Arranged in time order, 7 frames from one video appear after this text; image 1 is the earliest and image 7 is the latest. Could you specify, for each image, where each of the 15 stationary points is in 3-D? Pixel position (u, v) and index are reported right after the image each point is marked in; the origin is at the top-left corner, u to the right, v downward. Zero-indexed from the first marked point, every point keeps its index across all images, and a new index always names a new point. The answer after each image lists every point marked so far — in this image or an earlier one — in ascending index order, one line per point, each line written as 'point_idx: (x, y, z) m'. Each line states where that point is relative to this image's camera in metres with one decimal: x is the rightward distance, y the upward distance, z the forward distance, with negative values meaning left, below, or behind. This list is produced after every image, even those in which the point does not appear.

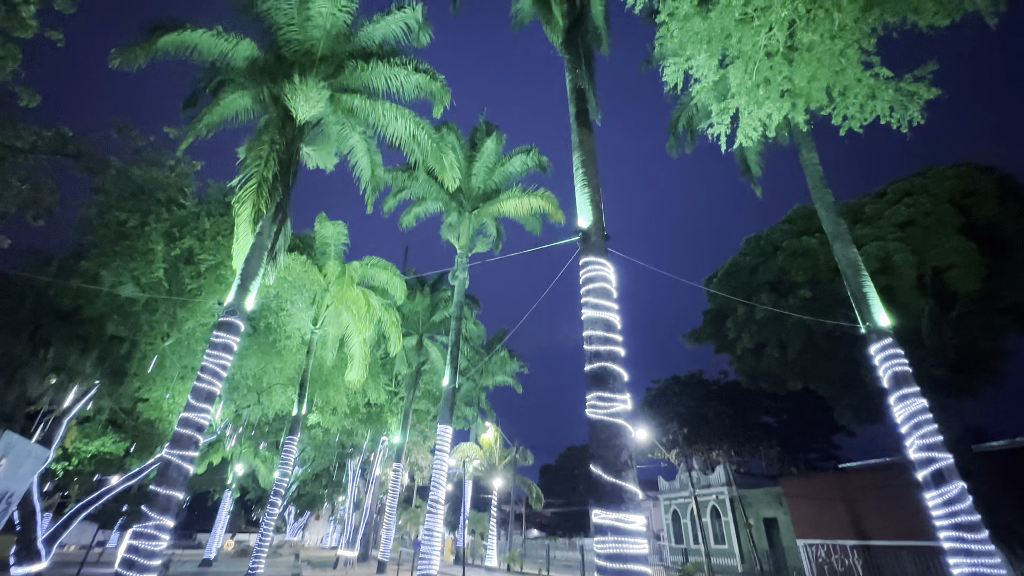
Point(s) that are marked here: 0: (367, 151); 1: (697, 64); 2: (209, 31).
0: (-5.4, +4.9, +17.0) m
1: (+4.6, +5.5, +11.9) m
2: (-8.9, +7.4, +13.4) m
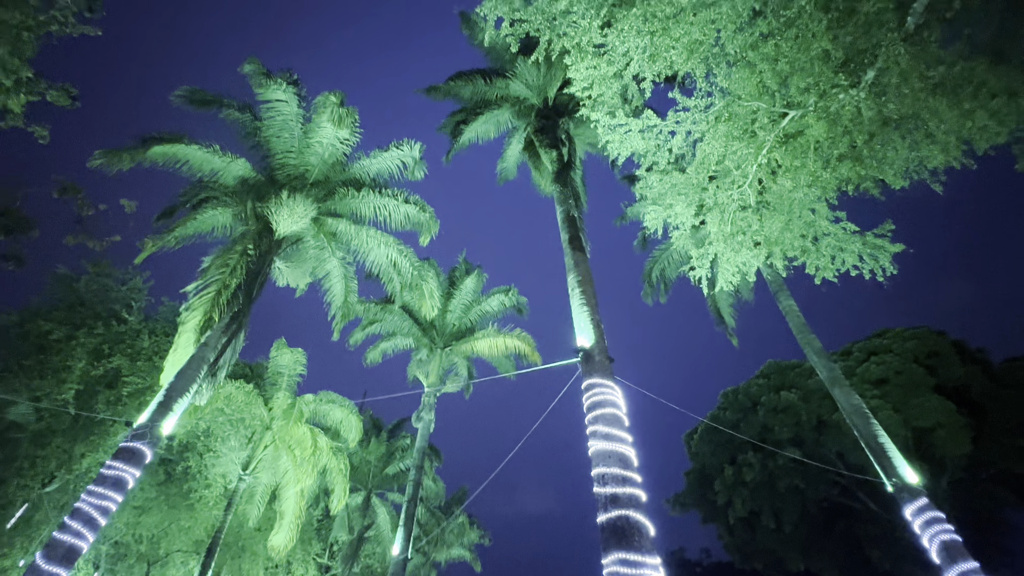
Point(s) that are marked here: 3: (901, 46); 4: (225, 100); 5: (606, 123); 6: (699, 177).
0: (-5.9, +0.4, +16.1) m
1: (+4.5, +2.0, +12.2) m
2: (-9.1, +4.2, +13.3) m
3: (+7.8, +4.8, +9.0) m
4: (-8.4, +5.6, +13.2) m
5: (+2.4, +4.3, +11.5) m
6: (+4.8, +2.9, +11.5) m
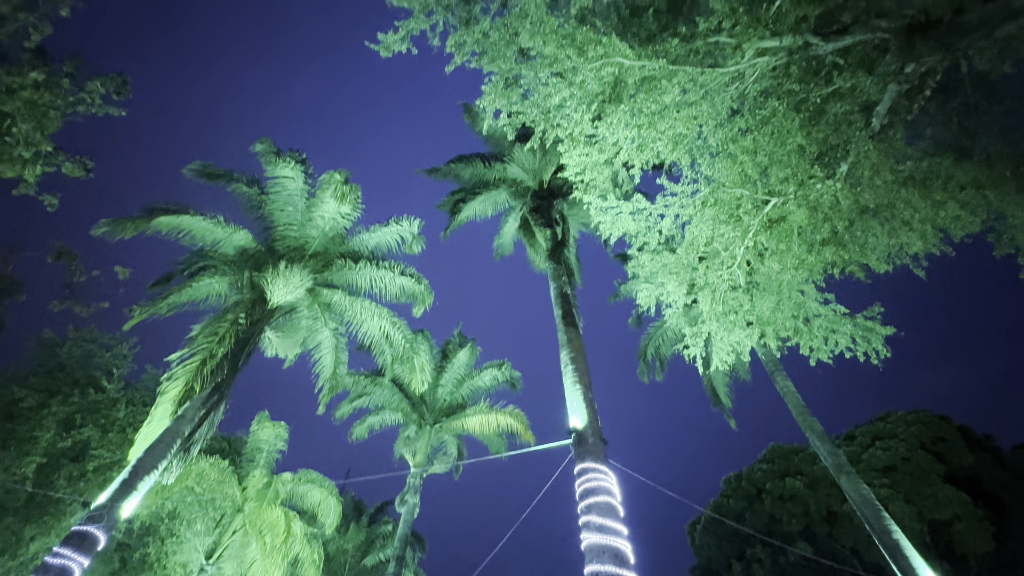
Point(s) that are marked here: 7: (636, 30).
0: (-6.2, -2.2, +15.8) m
1: (+4.3, -0.1, +12.3) m
2: (-9.2, +2.1, +13.7) m
3: (+7.7, +3.1, +9.7) m
4: (-8.5, +3.5, +13.8) m
5: (+2.3, +2.3, +12.0) m
6: (+4.7, +0.8, +11.8) m
7: (+3.1, +6.4, +11.1) m
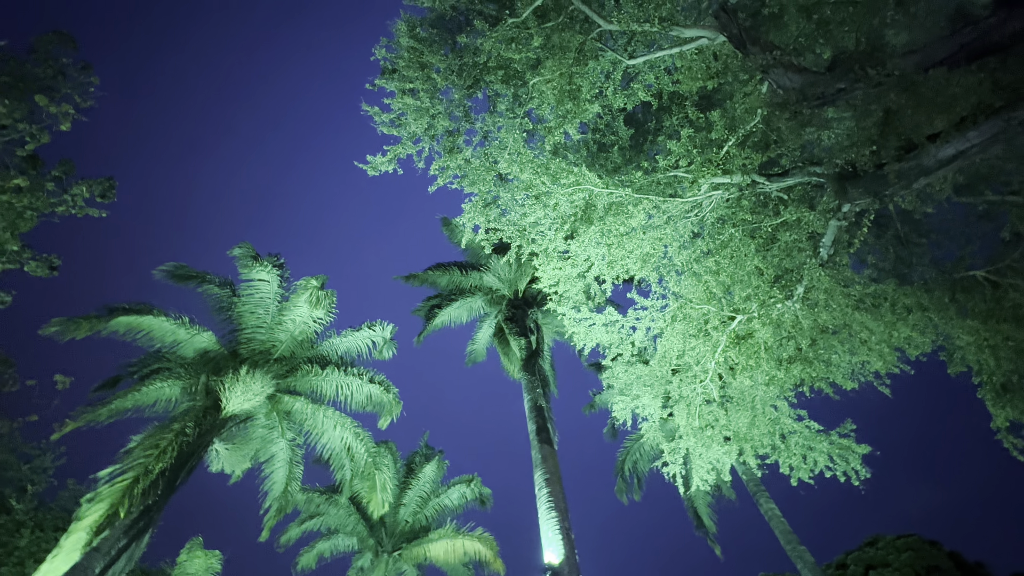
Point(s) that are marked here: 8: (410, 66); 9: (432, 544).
0: (-7.1, -5.7, +14.5) m
1: (+3.6, -3.2, +12.1) m
2: (-10.0, -0.9, +13.2) m
3: (+7.2, +0.4, +10.4) m
4: (-9.2, +0.3, +13.7) m
5: (+1.6, -0.8, +12.3) m
6: (+4.0, -2.2, +11.8) m
7: (+2.5, +3.5, +12.4) m
8: (-2.6, +5.7, +11.5) m
9: (-3.2, -10.5, +18.3) m
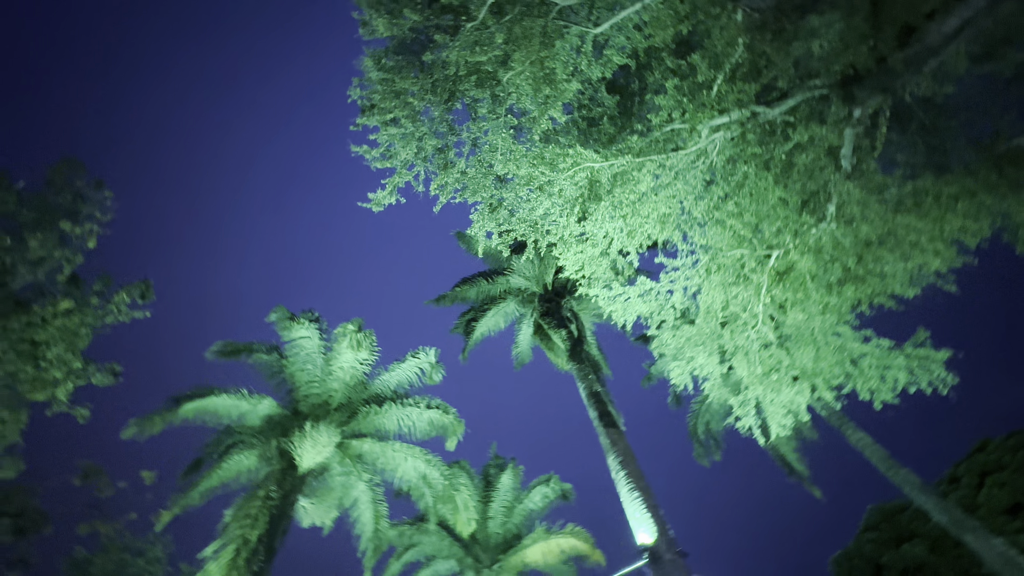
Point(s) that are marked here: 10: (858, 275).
0: (-4.6, -7.2, +14.9) m
1: (+5.0, -2.1, +11.8) m
2: (-8.6, -3.3, +13.8) m
3: (+7.4, +2.3, +9.9) m
4: (-8.2, -1.9, +14.2) m
5: (+2.5, -0.2, +12.1) m
6: (+5.1, -1.0, +11.5) m
7: (+2.3, +4.1, +12.2) m
8: (-3.3, +4.9, +11.6) m
9: (+0.6, -10.8, +18.4) m
10: (+8.1, +0.3, +10.6) m
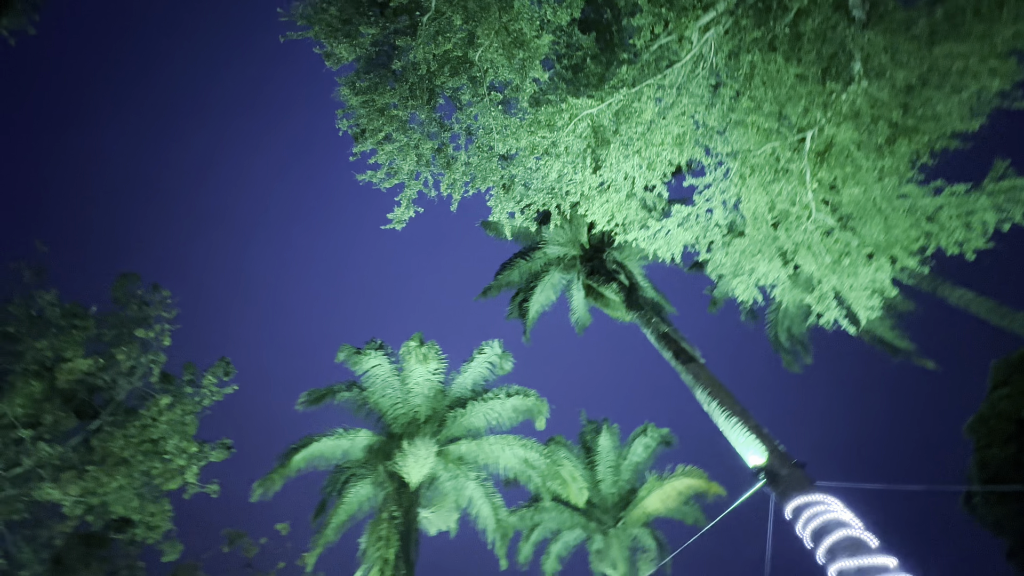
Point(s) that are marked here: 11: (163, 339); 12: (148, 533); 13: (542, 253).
0: (-0.8, -7.3, +15.5) m
1: (+6.3, +0.3, +11.3) m
2: (-5.9, -4.9, +14.7) m
3: (+7.1, +5.1, +9.0) m
4: (-6.0, -3.4, +15.1) m
5: (+3.4, +1.3, +11.8) m
6: (+6.1, +1.4, +10.9) m
7: (+1.9, +5.4, +11.7) m
8: (-3.7, +4.4, +11.7) m
9: (+5.5, -8.8, +18.6) m
10: (+8.5, +3.5, +9.7) m
11: (-9.5, -1.4, +12.2) m
12: (-9.1, -6.1, +11.2) m
13: (+1.2, +1.4, +17.9) m
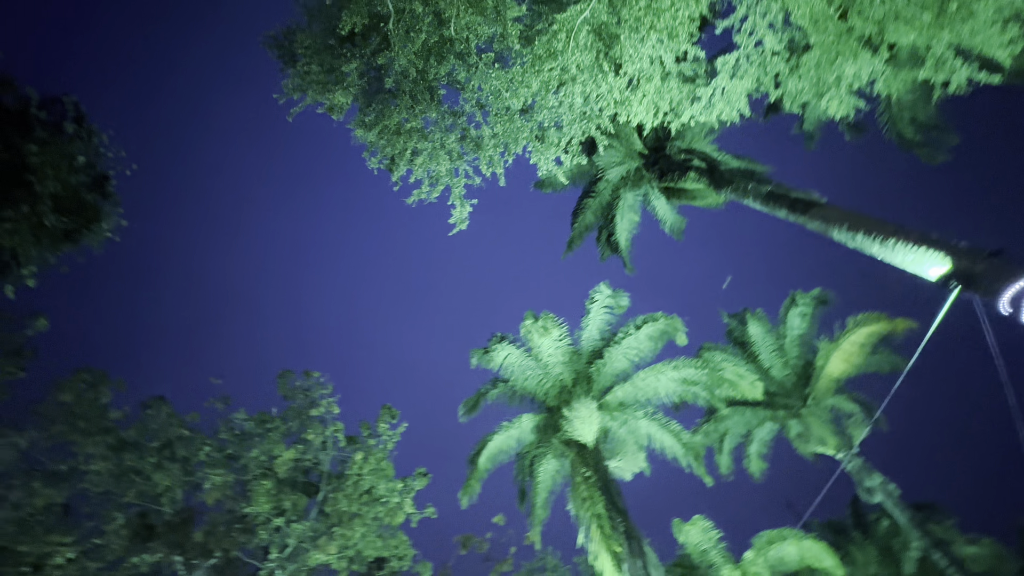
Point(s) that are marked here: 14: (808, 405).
0: (+5.3, -4.8, +15.5) m
1: (+7.3, +4.5, +9.6) m
2: (-0.4, -5.0, +15.7) m
3: (+5.4, +8.9, +7.0) m
4: (-1.1, -3.7, +16.0) m
5: (+4.4, +4.3, +10.7) m
6: (+6.6, +5.3, +9.2) m
7: (+1.2, +7.2, +10.8) m
8: (-3.2, +3.9, +12.0) m
9: (+12.1, -3.1, +17.2) m
10: (+7.5, +8.1, +7.5) m
11: (-5.5, -3.8, +13.9) m
12: (-3.2, -7.9, +12.9) m
13: (+3.5, +4.1, +17.1) m
14: (+12.3, -4.9, +18.8) m
